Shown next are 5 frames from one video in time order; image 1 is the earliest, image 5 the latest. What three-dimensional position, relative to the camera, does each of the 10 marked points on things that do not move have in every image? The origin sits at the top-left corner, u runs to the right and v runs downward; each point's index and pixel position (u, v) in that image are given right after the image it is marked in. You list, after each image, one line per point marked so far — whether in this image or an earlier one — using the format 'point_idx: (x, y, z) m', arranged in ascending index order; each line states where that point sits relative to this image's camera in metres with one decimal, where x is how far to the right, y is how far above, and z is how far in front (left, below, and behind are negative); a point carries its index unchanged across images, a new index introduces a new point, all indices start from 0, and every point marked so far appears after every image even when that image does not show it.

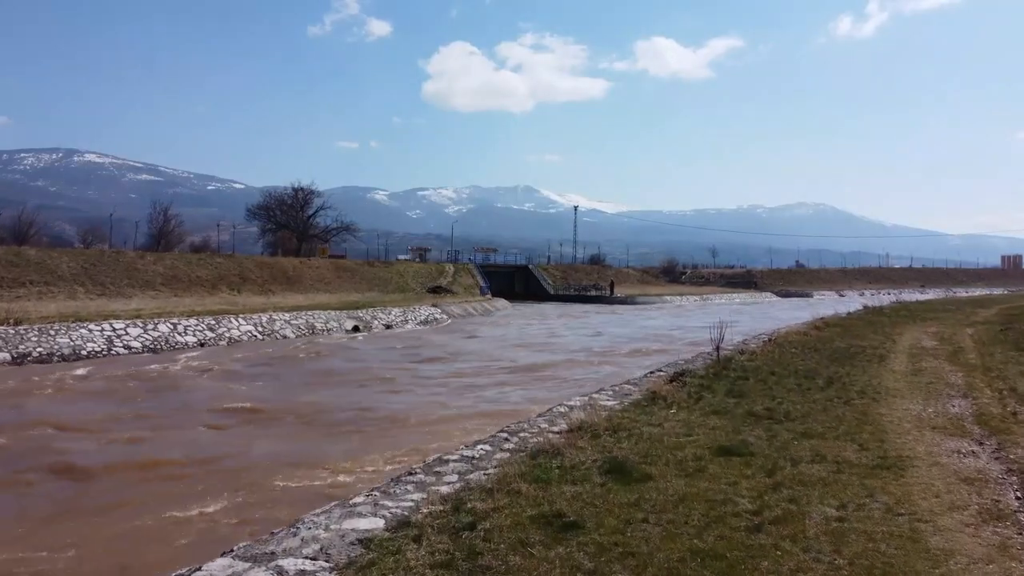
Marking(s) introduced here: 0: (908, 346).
0: (+10.6, -1.6, +18.6) m
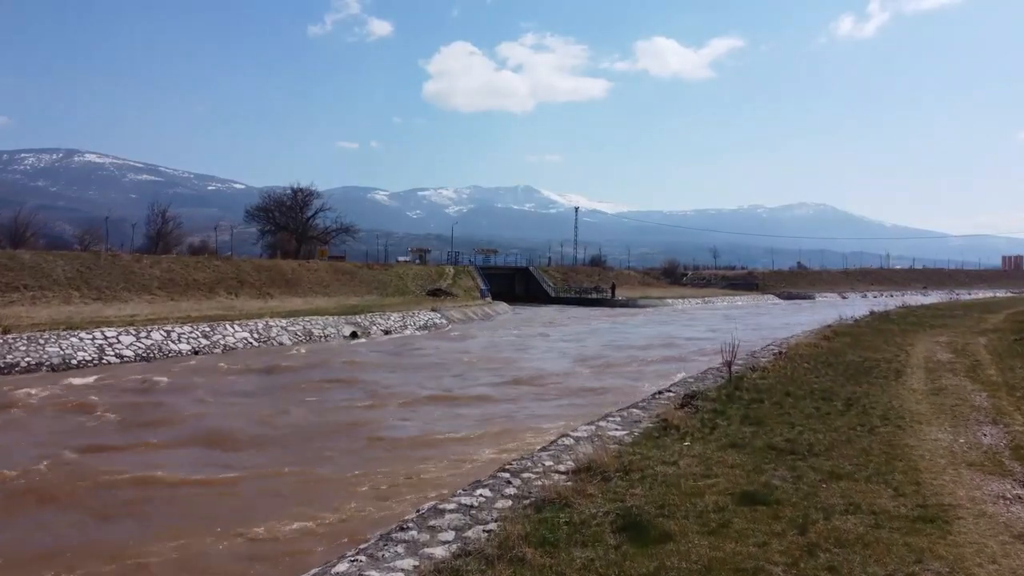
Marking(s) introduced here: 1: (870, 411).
0: (+10.7, -1.8, +18.0) m
1: (+5.5, -1.9, +10.7) m
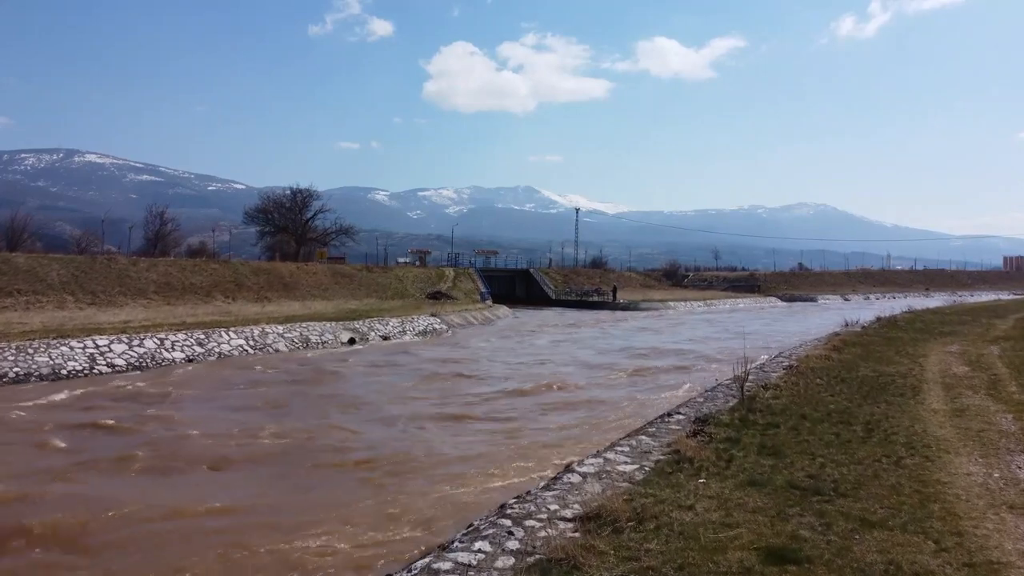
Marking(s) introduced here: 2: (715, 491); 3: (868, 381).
0: (+10.7, -2.1, +17.4) m
1: (+5.5, -2.2, +10.1) m
2: (+2.1, -2.1, +7.3) m
3: (+8.0, -2.1, +15.5) m
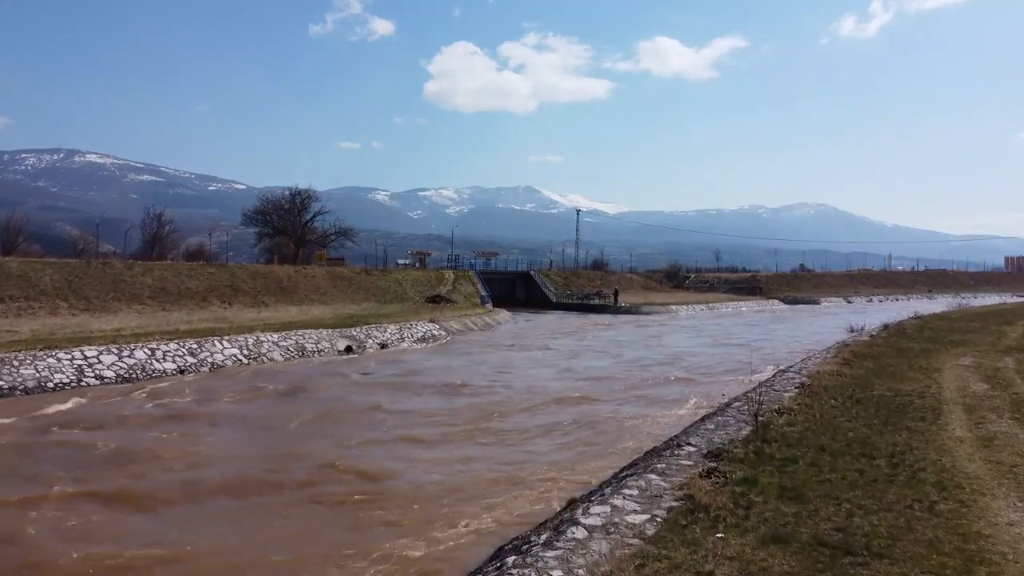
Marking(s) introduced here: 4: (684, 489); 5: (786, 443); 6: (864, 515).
0: (+10.7, -2.5, +16.7) m
1: (+5.5, -2.5, +9.4) m
2: (+2.1, -2.5, +6.6) m
3: (+8.0, -2.4, +14.8) m
4: (+2.1, -2.4, +8.4) m
5: (+4.3, -2.4, +10.8) m
6: (+3.9, -2.5, +7.7) m
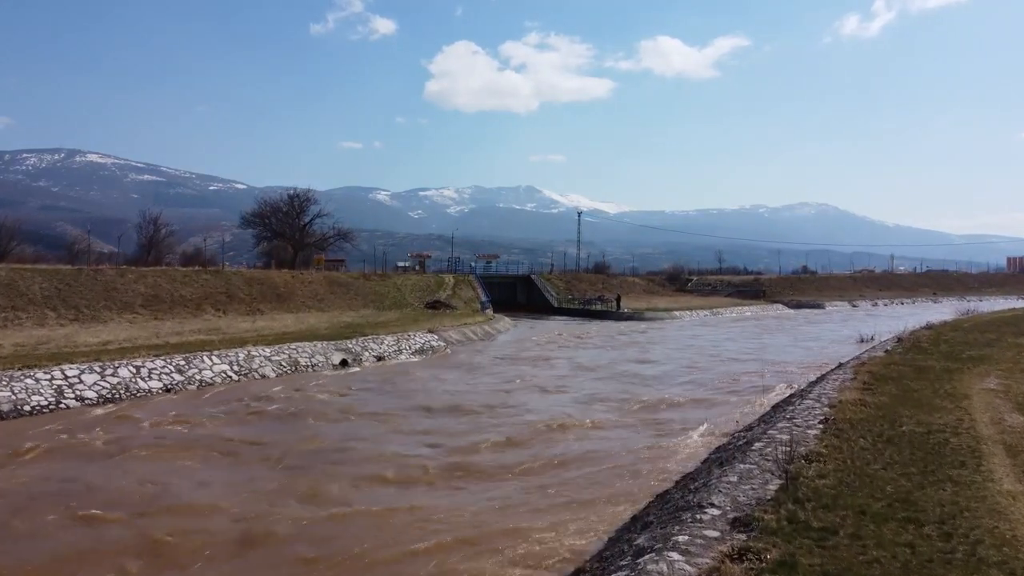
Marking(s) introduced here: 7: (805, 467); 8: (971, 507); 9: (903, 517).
0: (+10.7, -3.1, +15.5) m
1: (+5.5, -3.1, +8.2) m
2: (+2.1, -3.1, +5.4) m
3: (+8.0, -3.0, +13.6) m
4: (+2.1, -3.0, +7.3) m
5: (+4.3, -3.0, +9.6) m
6: (+3.9, -3.1, +6.6) m
7: (+4.8, -2.9, +11.4) m
8: (+6.4, -3.1, +9.8) m
9: (+5.2, -3.1, +9.4) m
